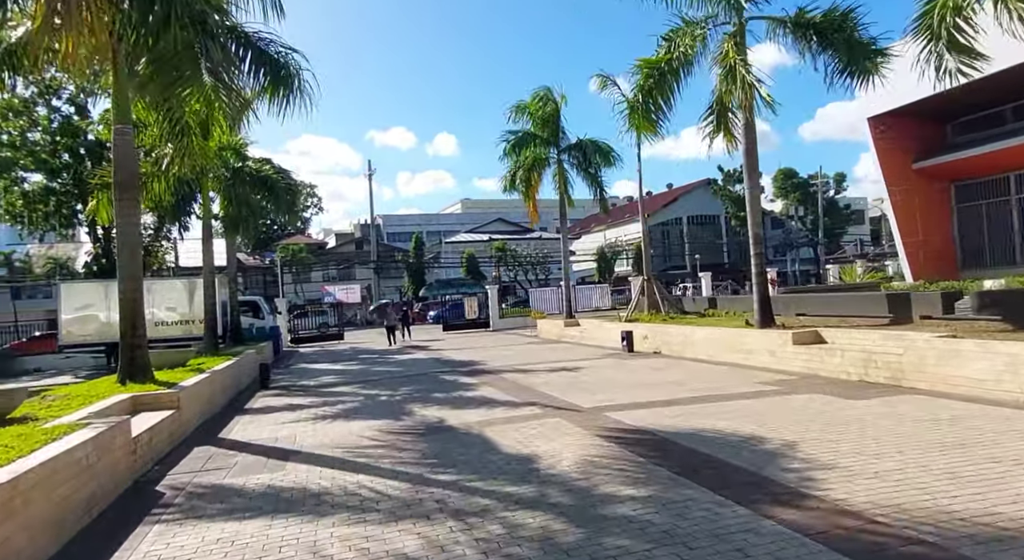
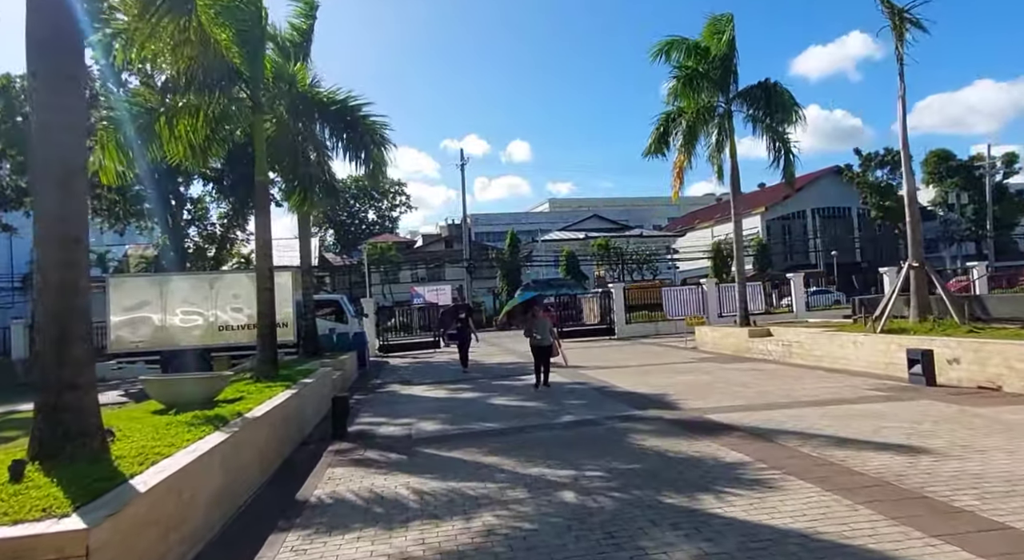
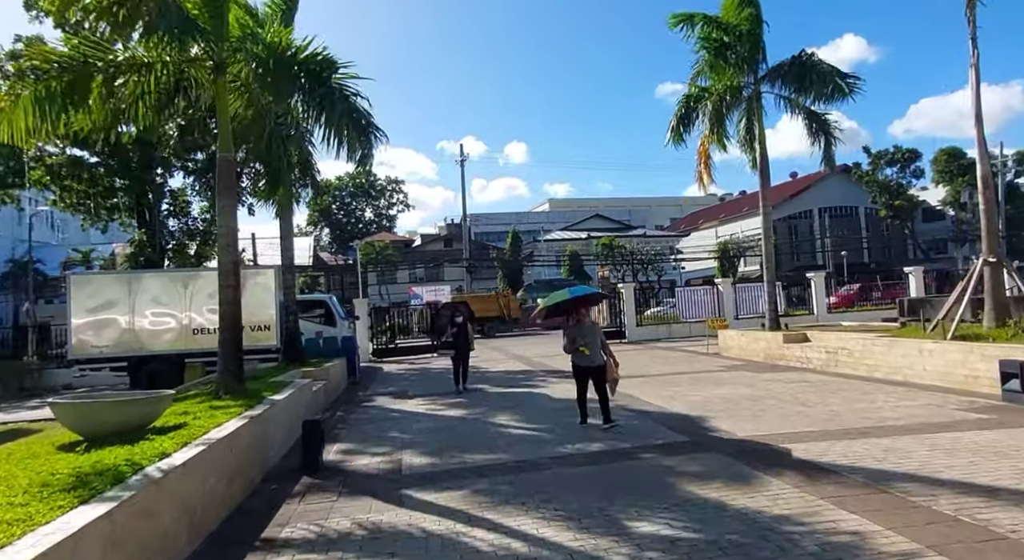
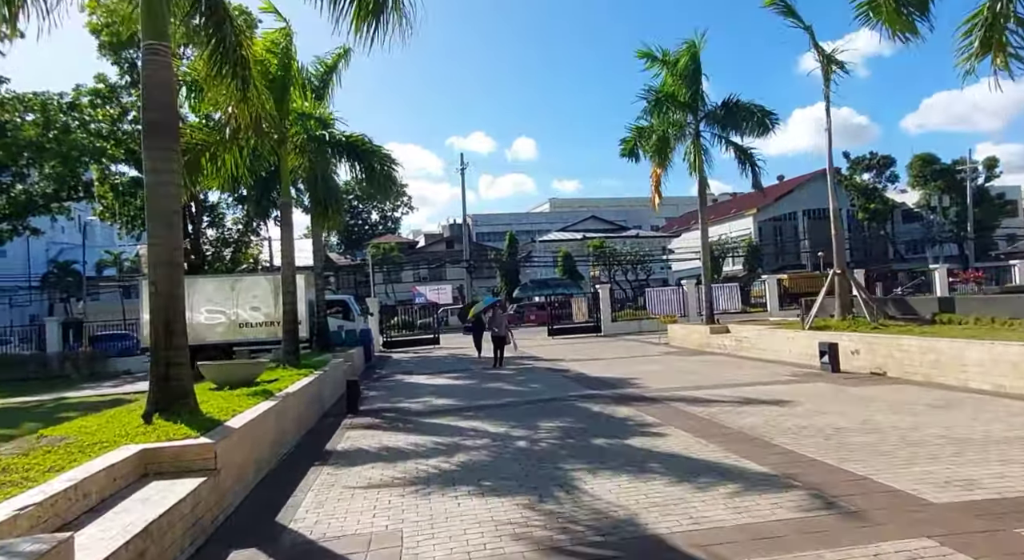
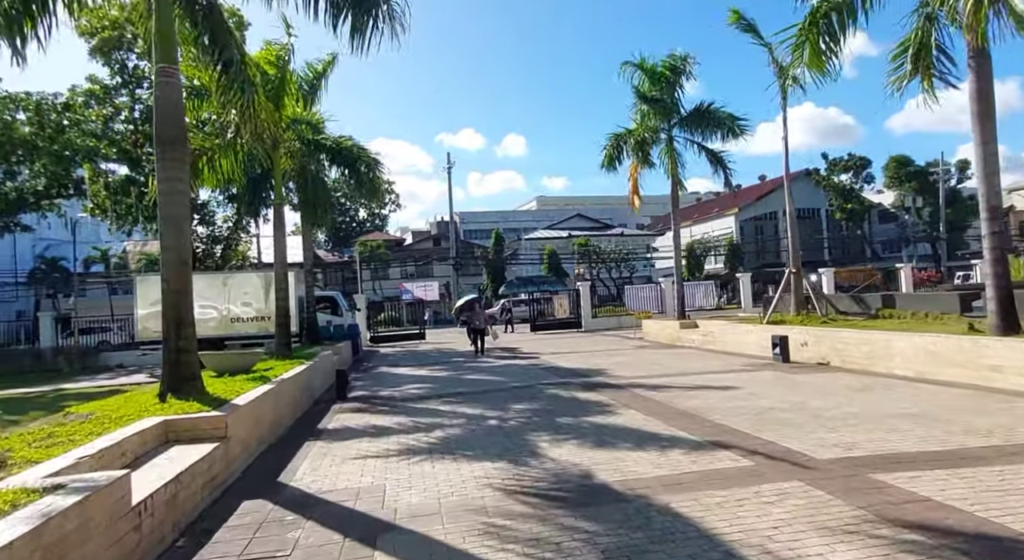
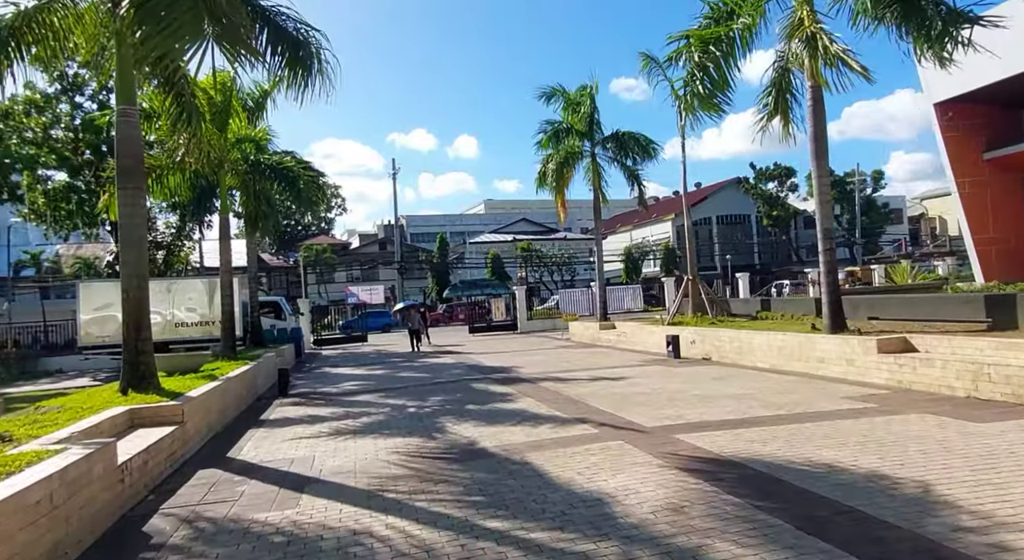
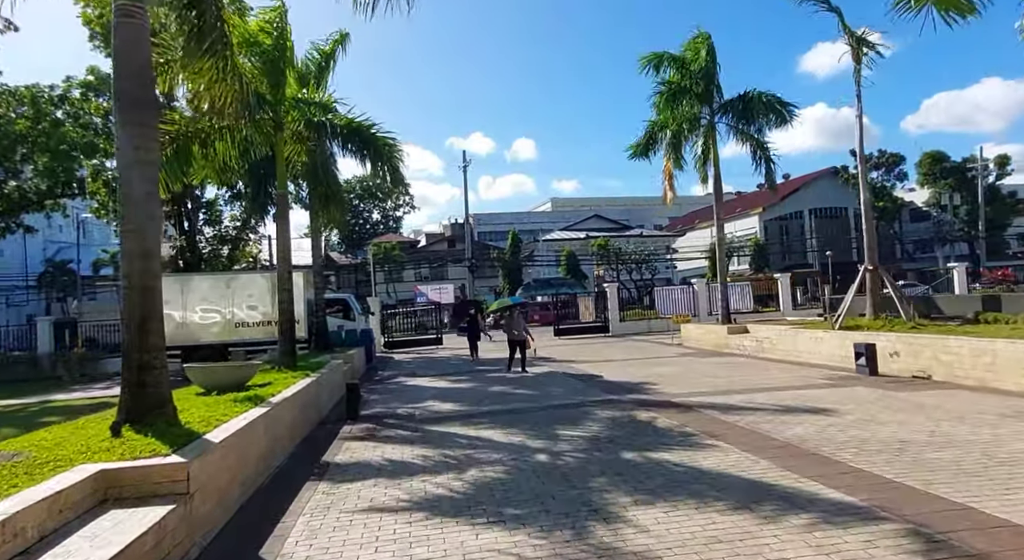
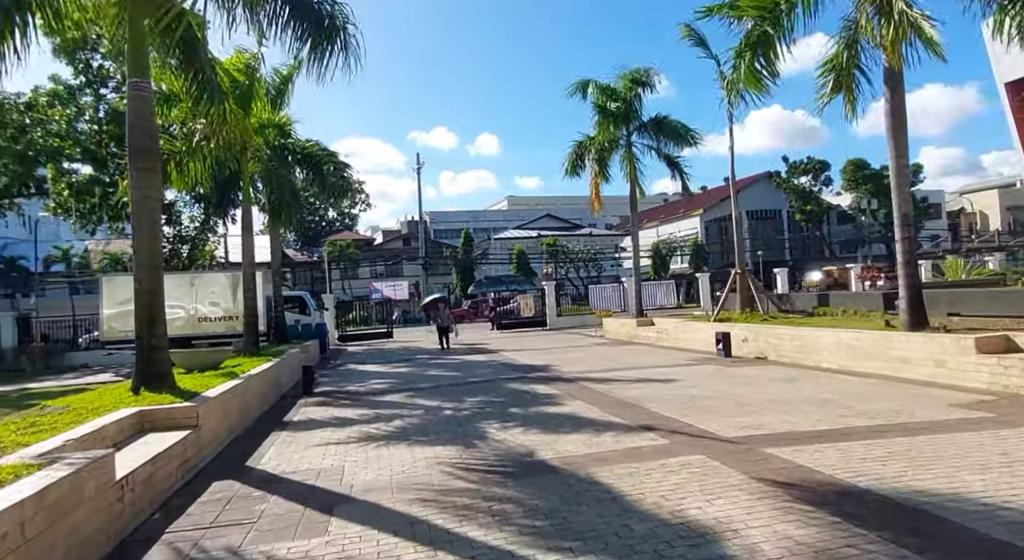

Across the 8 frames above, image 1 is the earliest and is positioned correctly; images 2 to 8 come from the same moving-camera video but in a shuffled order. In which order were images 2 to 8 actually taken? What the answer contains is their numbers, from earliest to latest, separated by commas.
6, 8, 5, 4, 7, 2, 3
